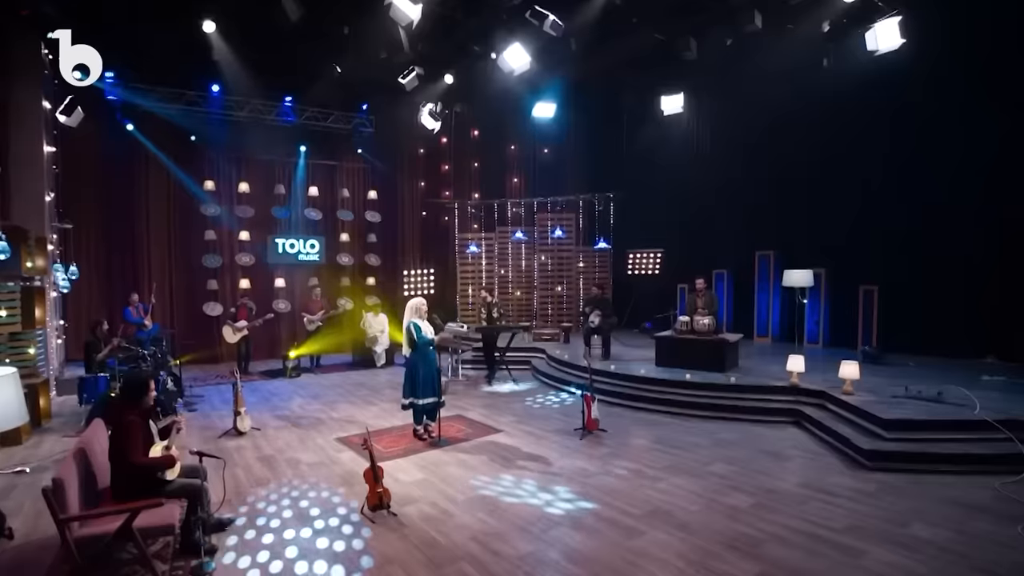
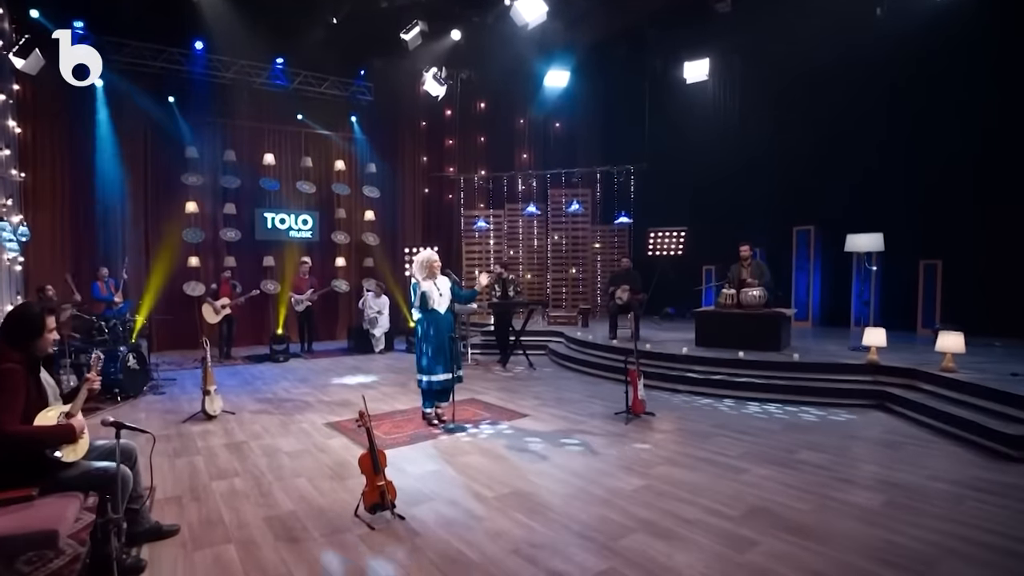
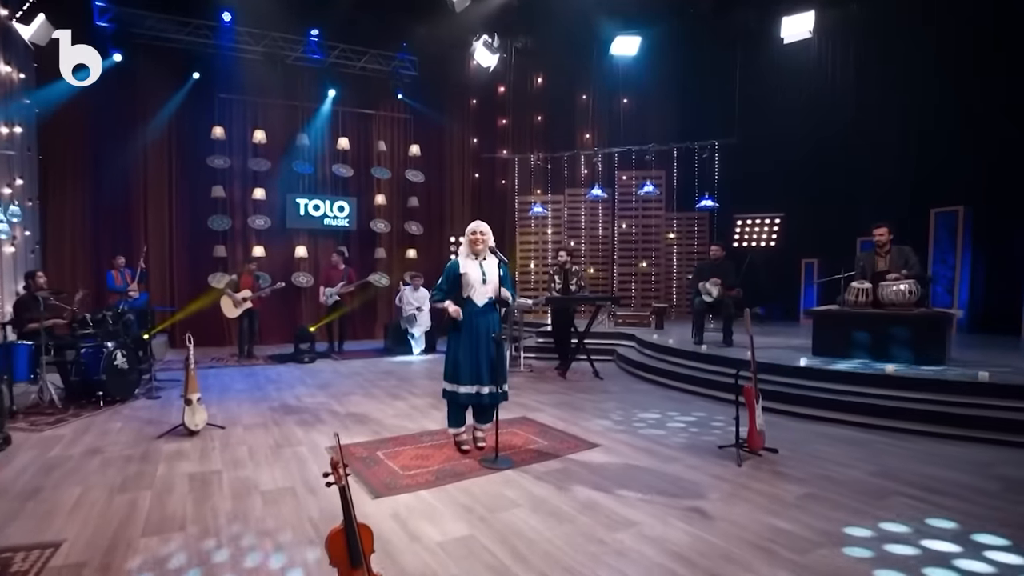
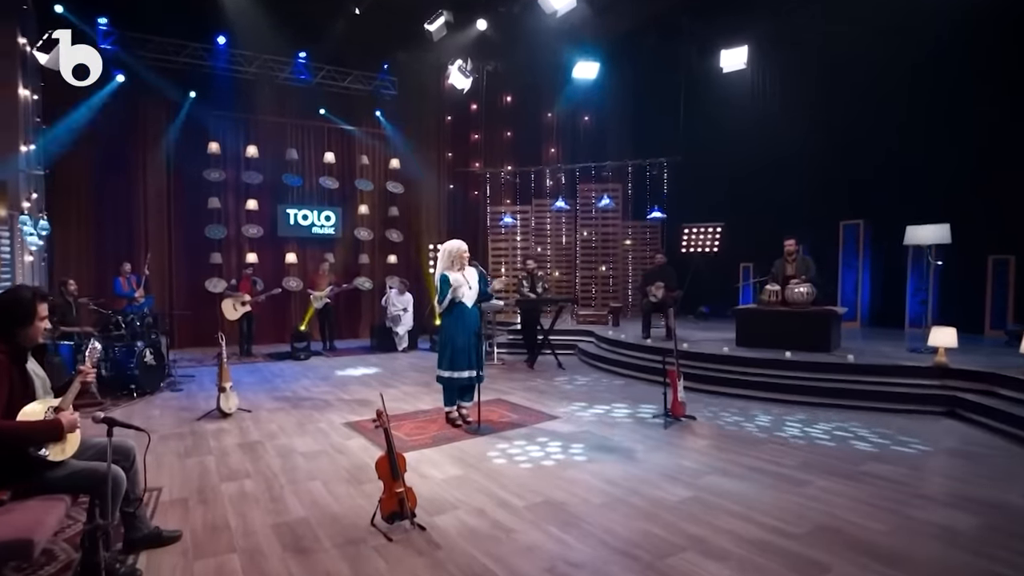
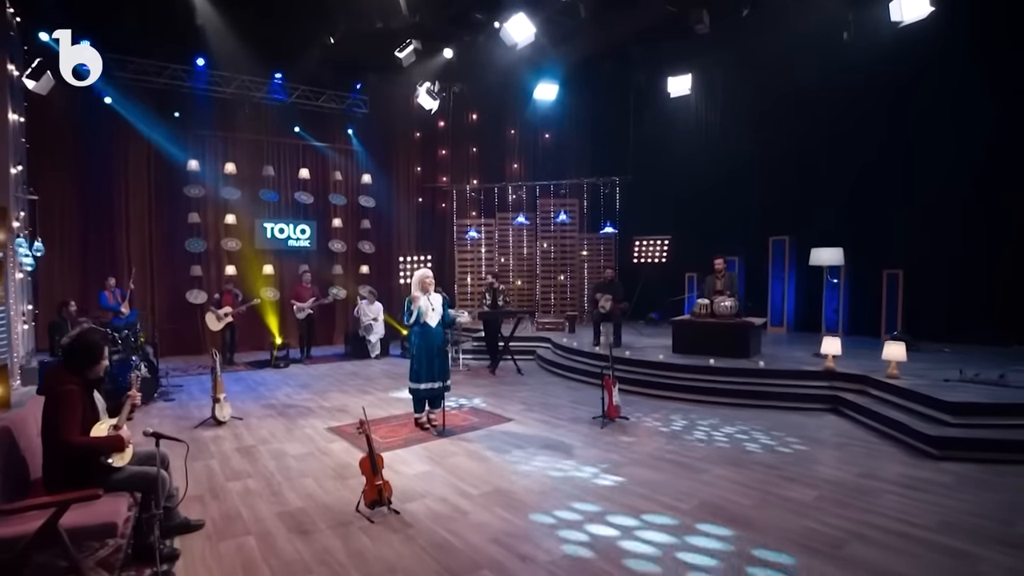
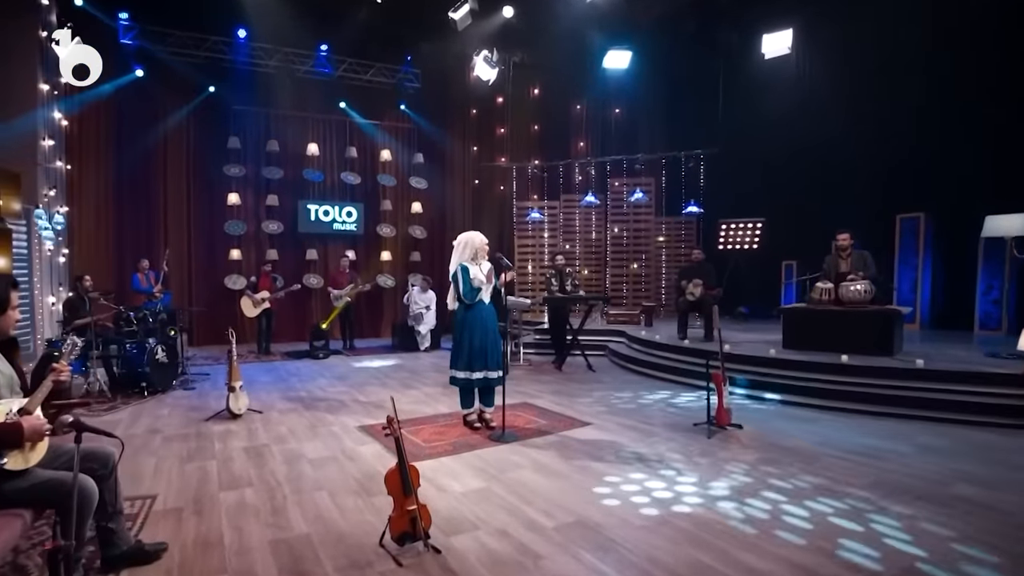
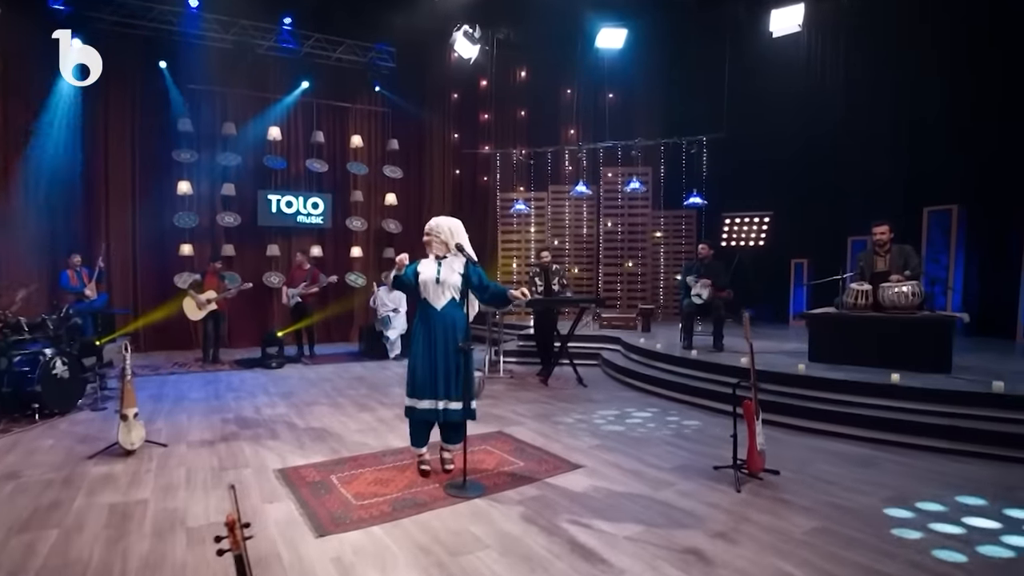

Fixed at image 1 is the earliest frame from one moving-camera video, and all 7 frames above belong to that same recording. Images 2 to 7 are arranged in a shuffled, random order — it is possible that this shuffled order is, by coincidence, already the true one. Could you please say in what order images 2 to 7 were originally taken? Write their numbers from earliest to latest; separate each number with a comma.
5, 2, 4, 6, 3, 7
